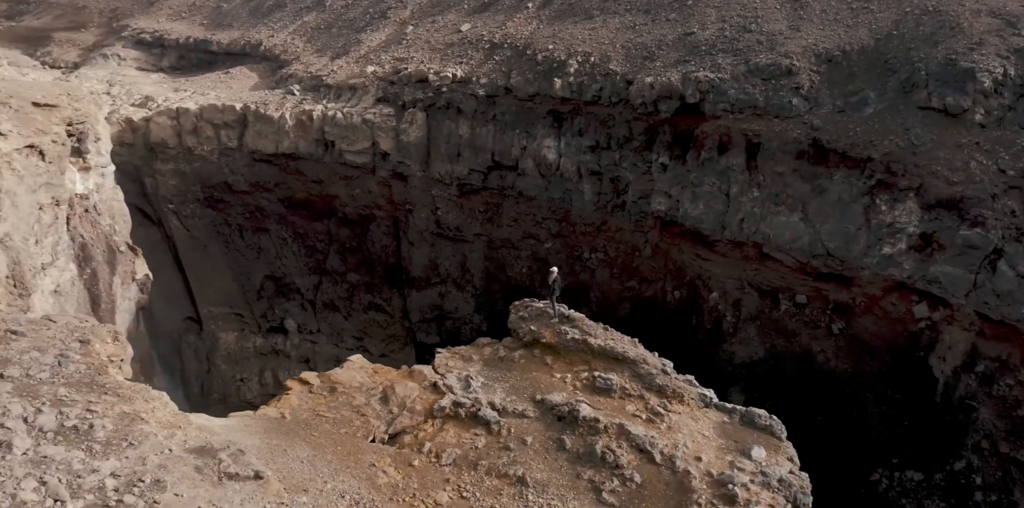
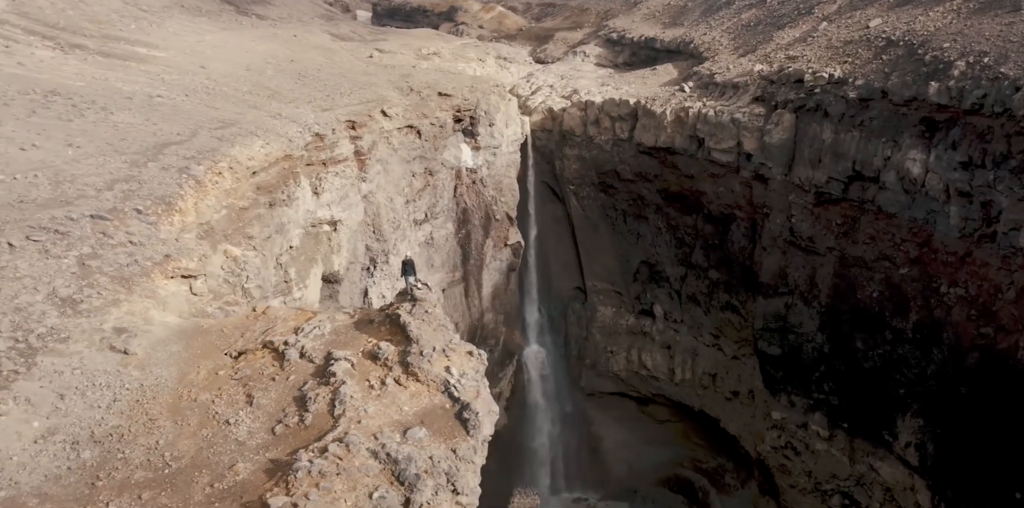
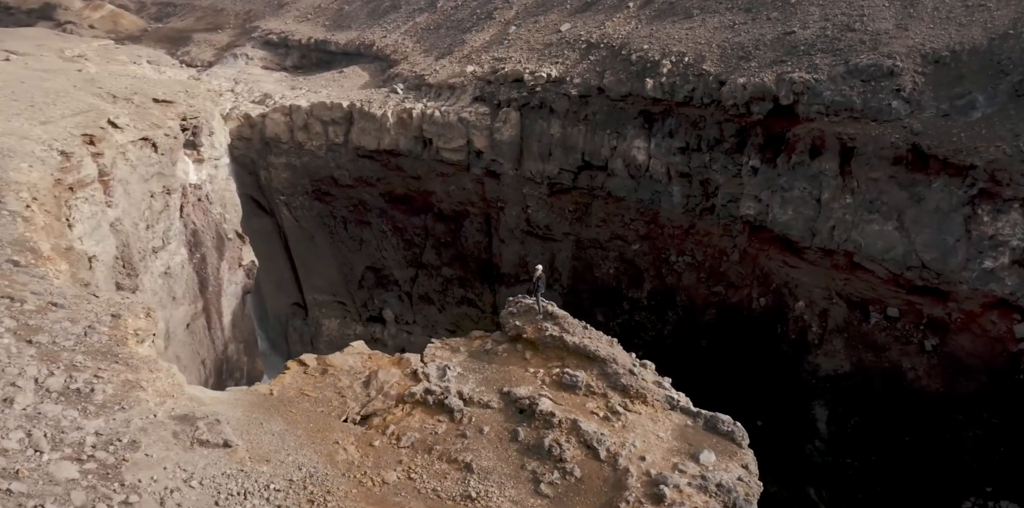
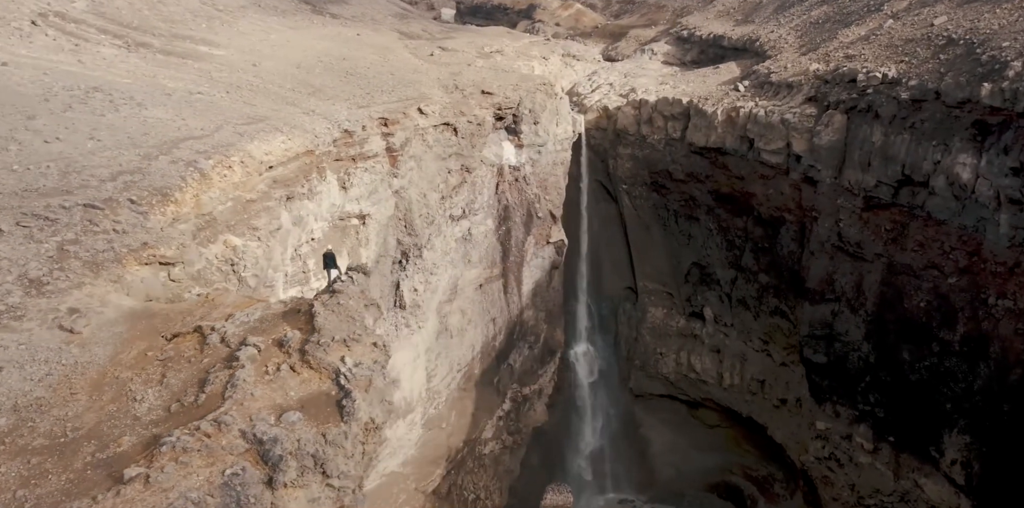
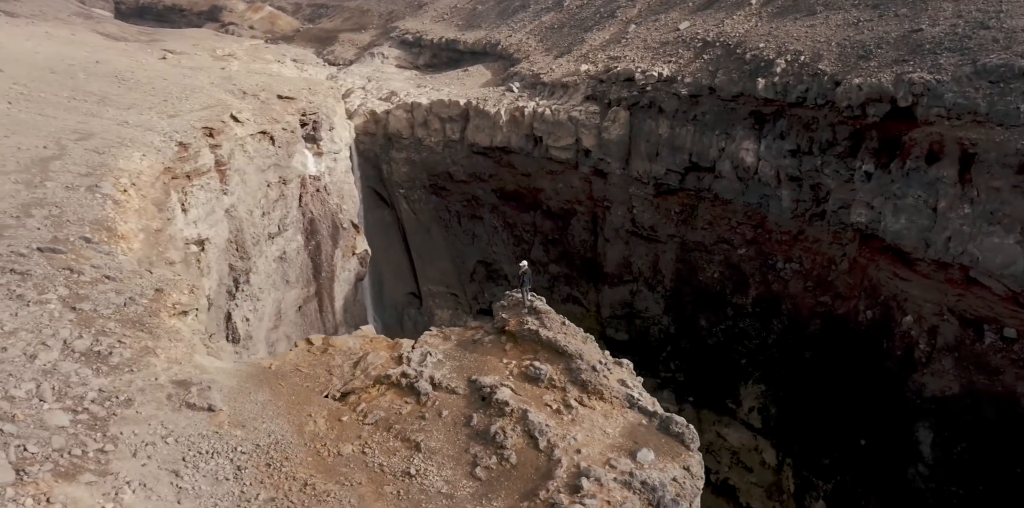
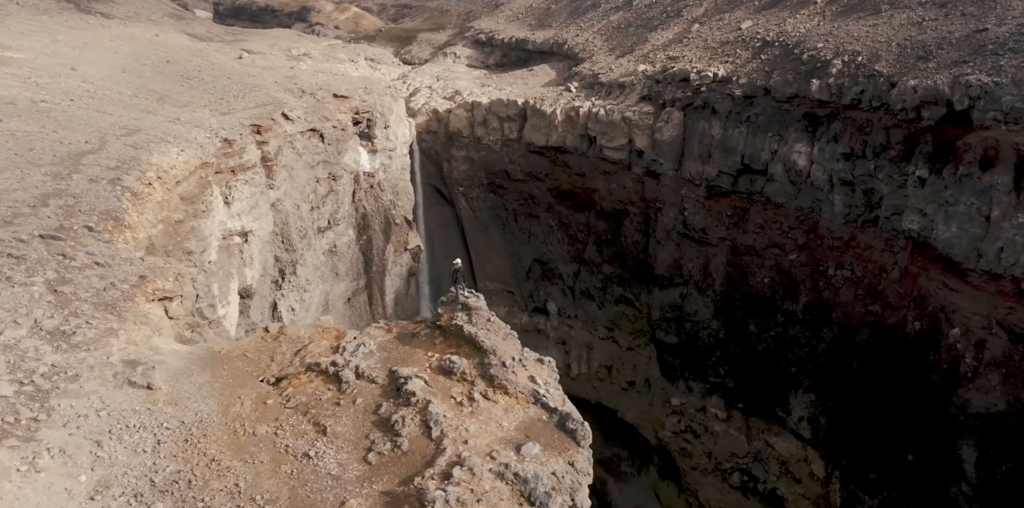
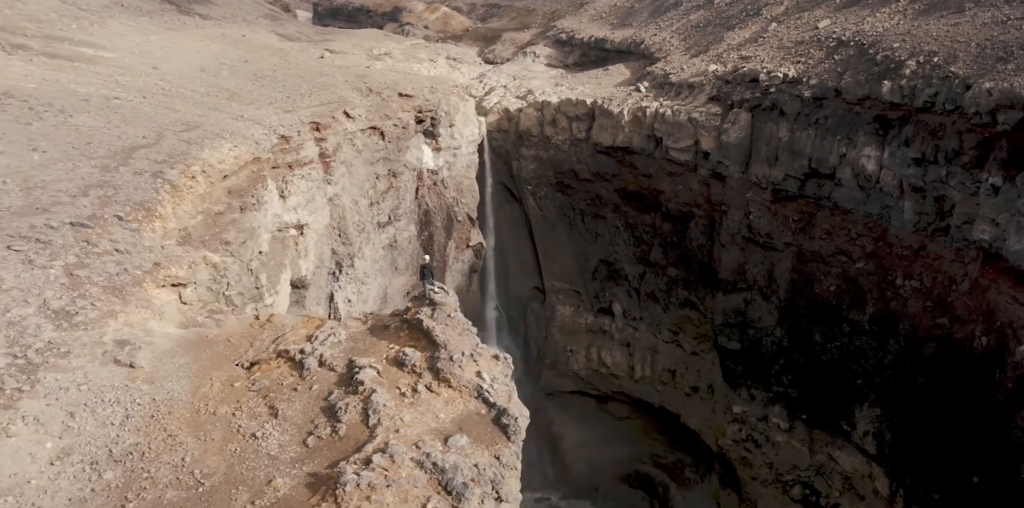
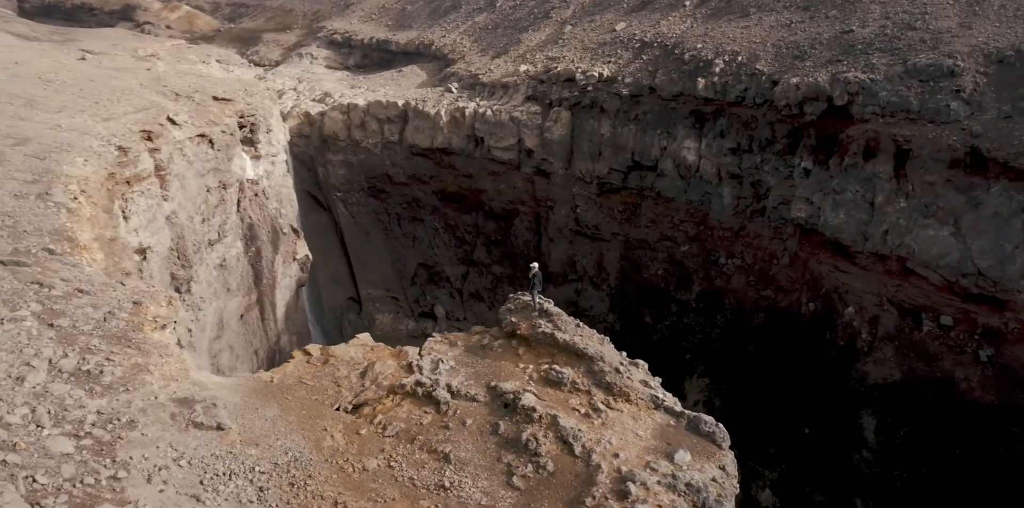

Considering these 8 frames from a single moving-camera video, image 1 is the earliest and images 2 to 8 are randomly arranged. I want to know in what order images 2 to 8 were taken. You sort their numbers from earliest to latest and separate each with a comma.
3, 8, 5, 6, 7, 2, 4
